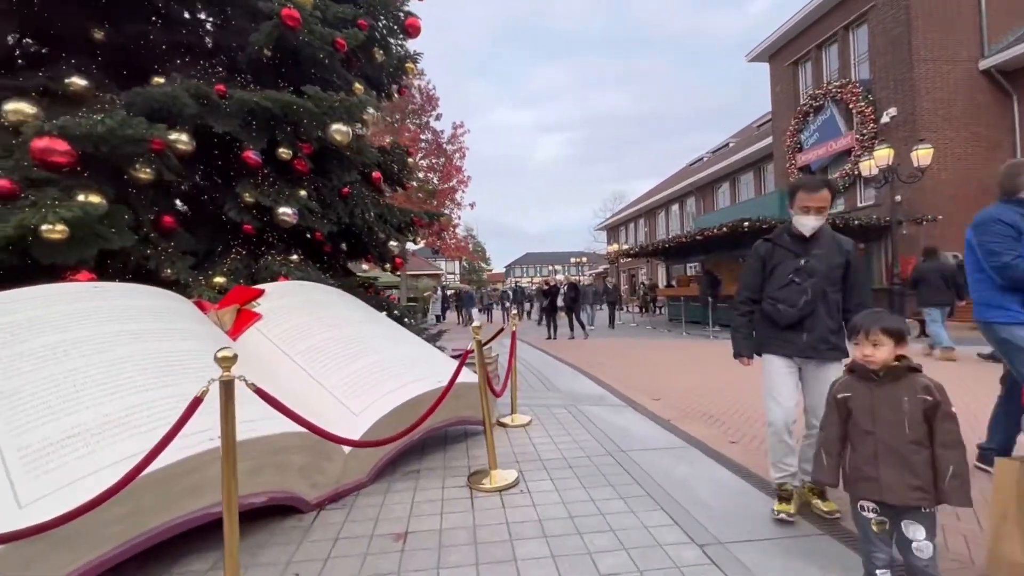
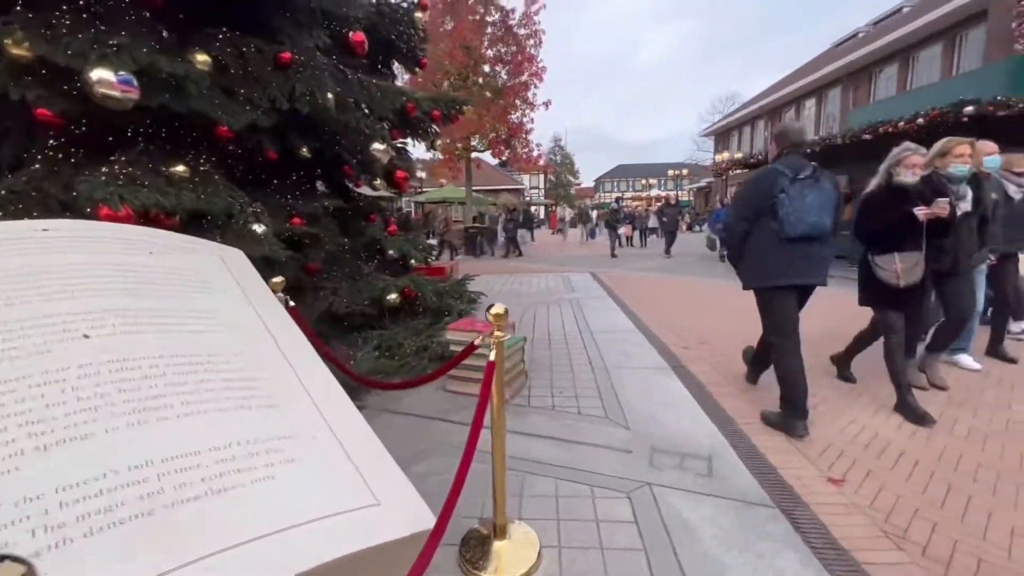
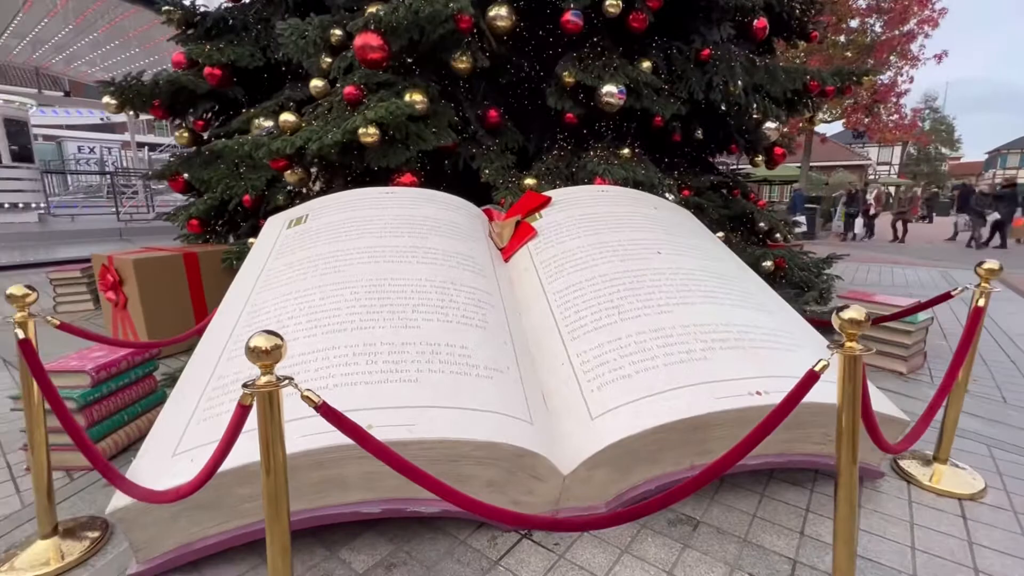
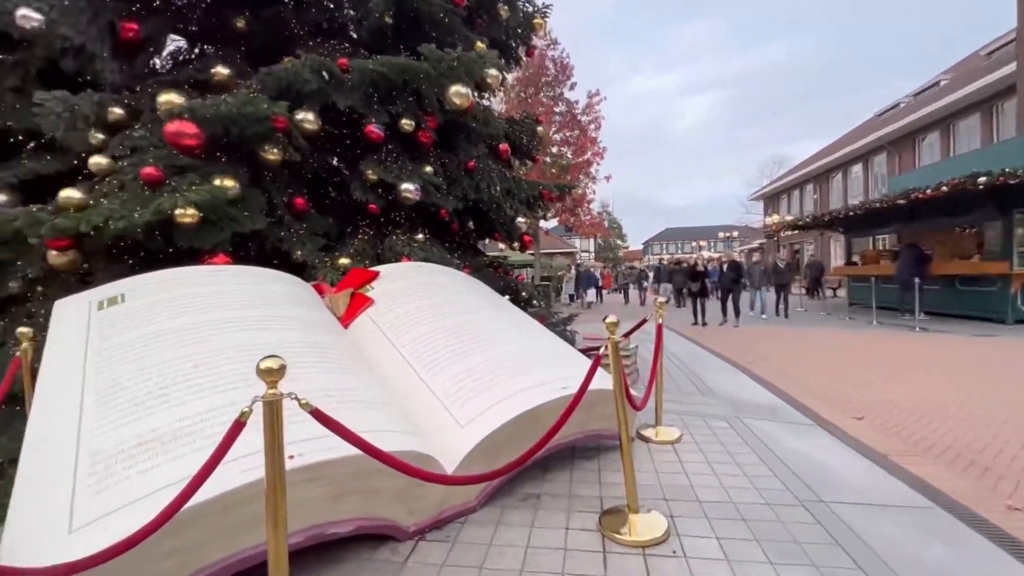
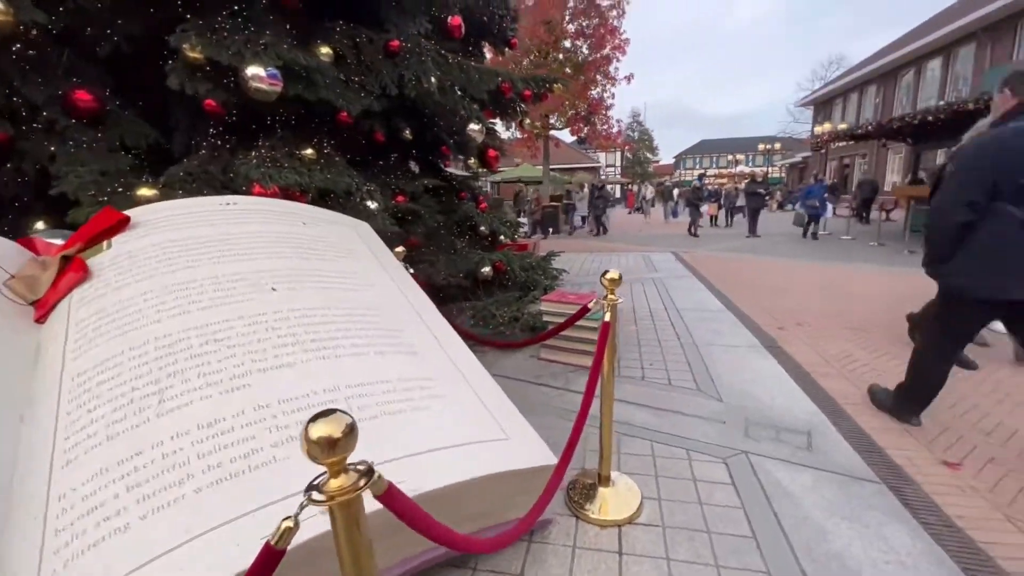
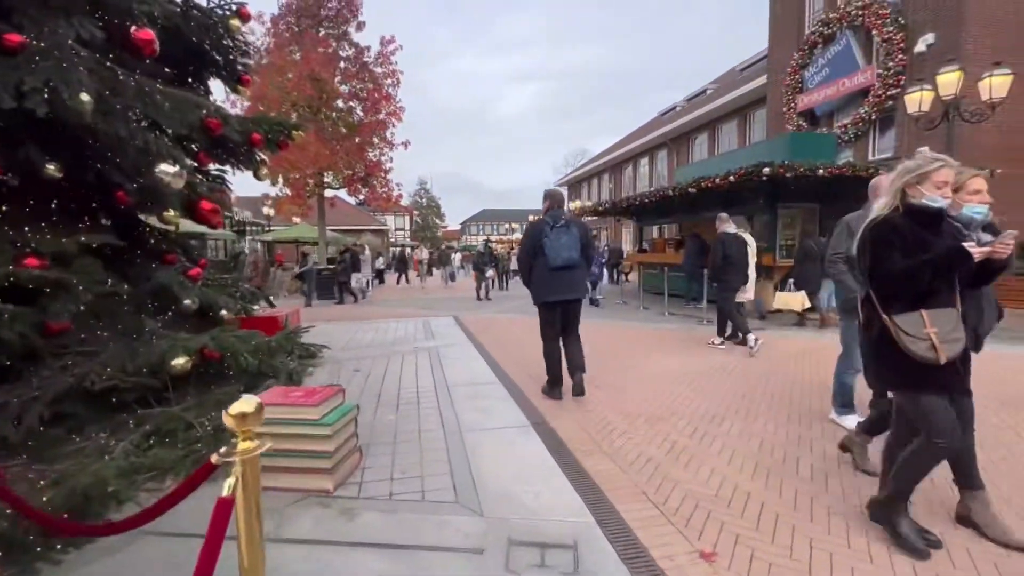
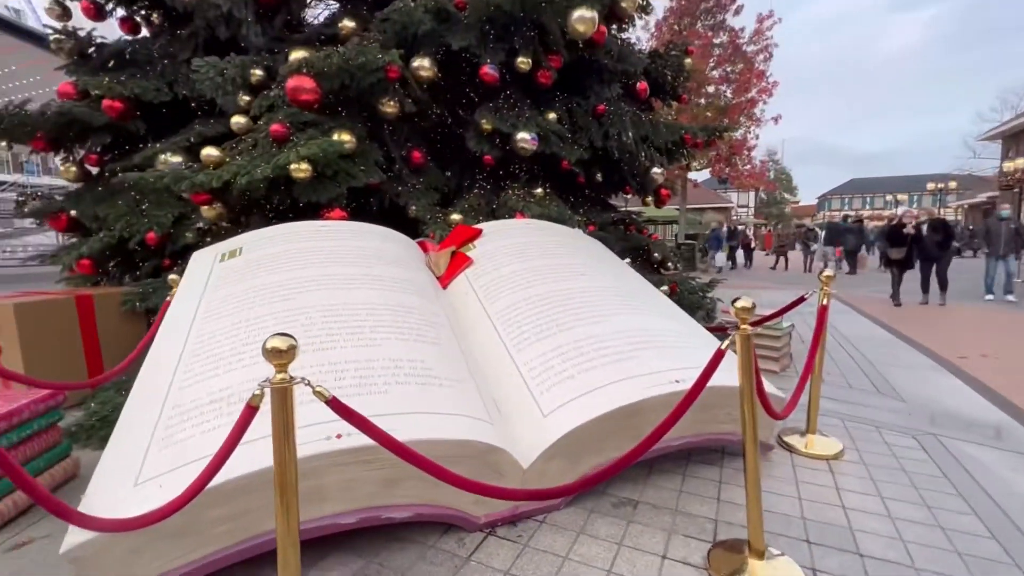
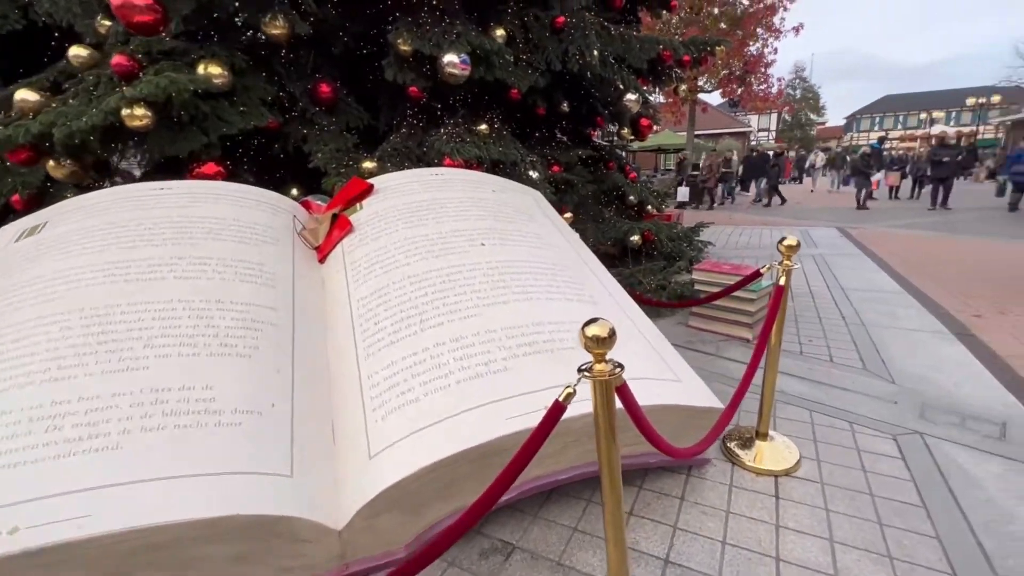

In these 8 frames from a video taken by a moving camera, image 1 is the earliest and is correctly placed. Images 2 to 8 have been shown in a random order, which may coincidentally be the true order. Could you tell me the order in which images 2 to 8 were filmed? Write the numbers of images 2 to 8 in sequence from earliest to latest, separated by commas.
4, 7, 3, 8, 5, 2, 6
